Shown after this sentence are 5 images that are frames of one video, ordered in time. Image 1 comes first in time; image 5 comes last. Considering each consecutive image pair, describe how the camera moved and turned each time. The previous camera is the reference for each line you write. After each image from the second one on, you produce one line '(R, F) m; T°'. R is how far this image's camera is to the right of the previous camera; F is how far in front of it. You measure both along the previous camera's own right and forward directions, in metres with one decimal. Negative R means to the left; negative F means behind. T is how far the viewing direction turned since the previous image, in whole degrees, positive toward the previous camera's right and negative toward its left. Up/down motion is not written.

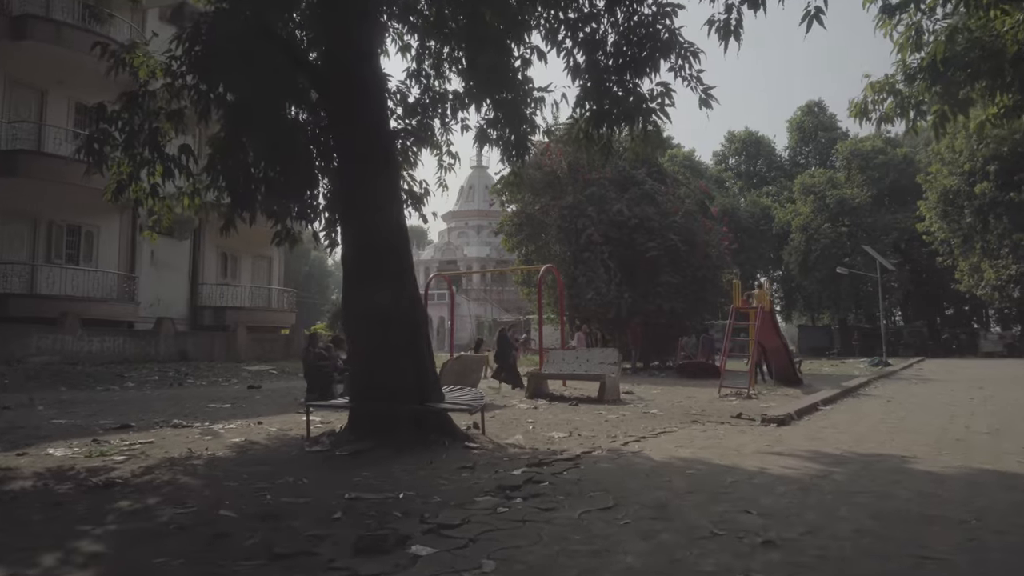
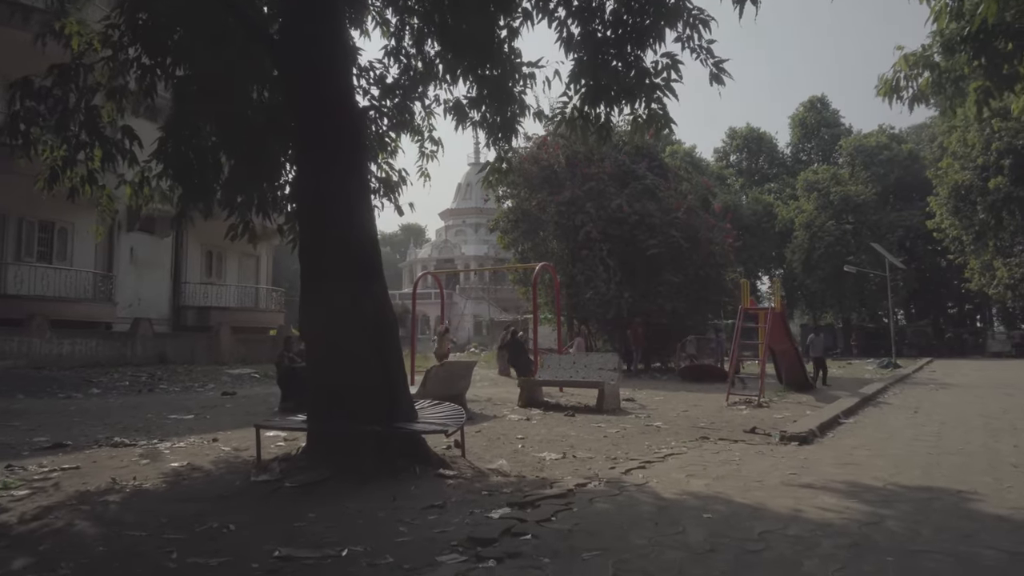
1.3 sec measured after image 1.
(+0.1, +1.0) m; 0°
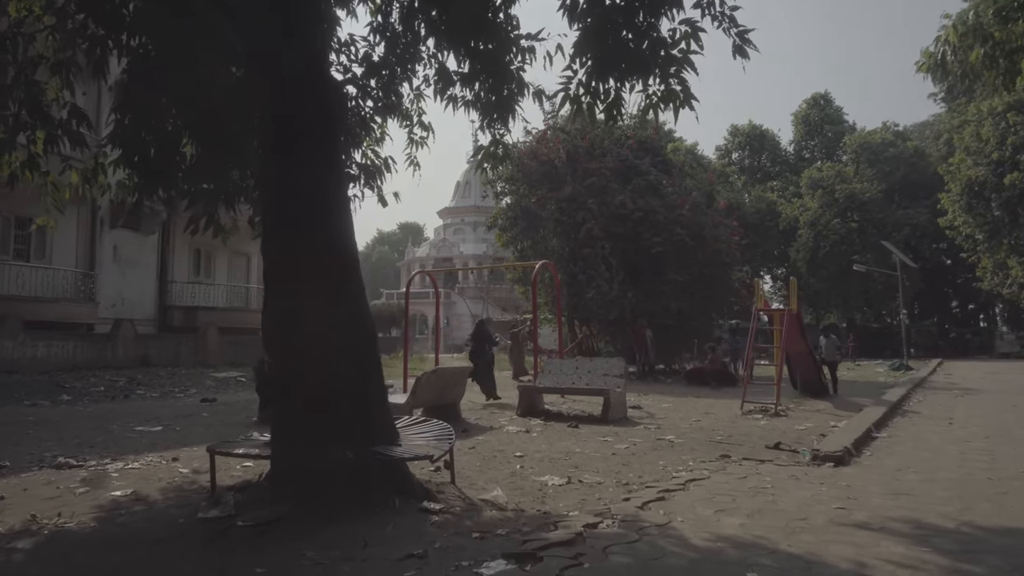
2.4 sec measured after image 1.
(0.0, +0.9) m; 0°
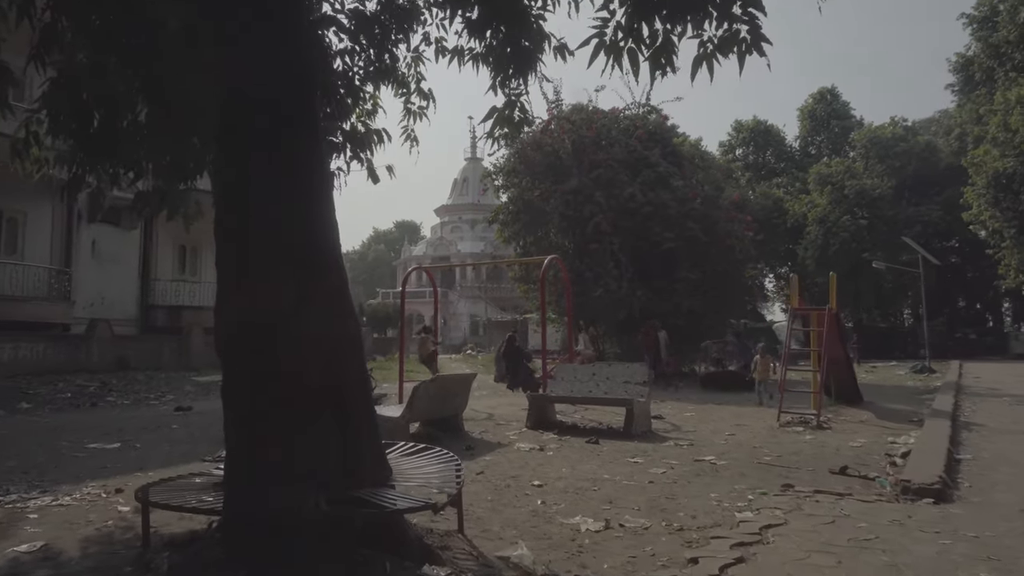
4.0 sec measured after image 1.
(-0.2, +1.3) m; 0°
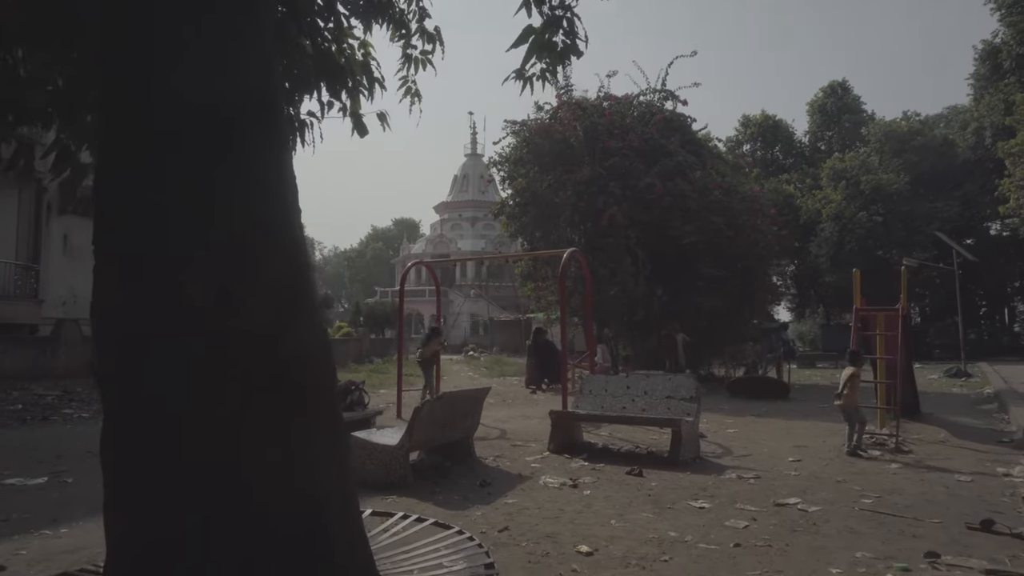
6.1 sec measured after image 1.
(-0.2, +1.7) m; 0°
